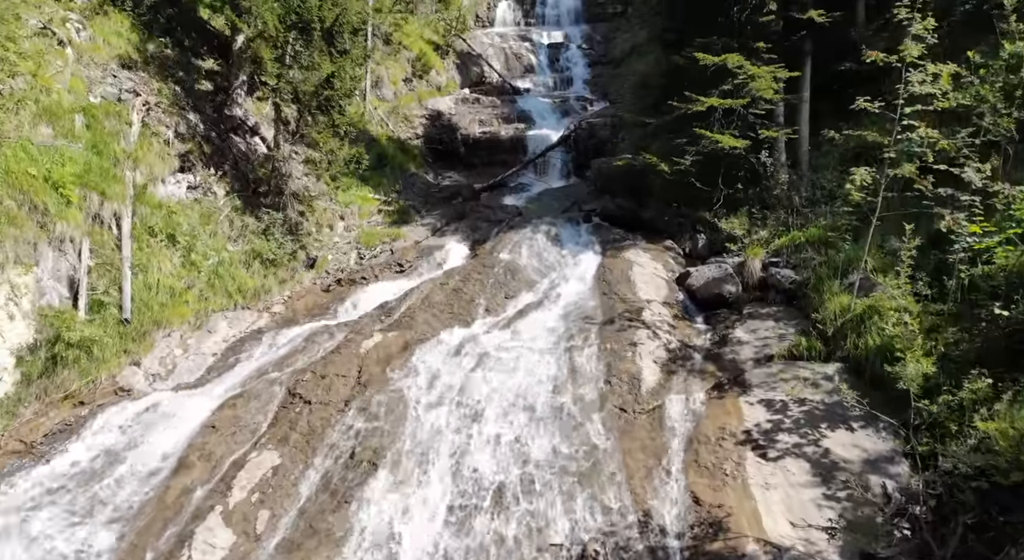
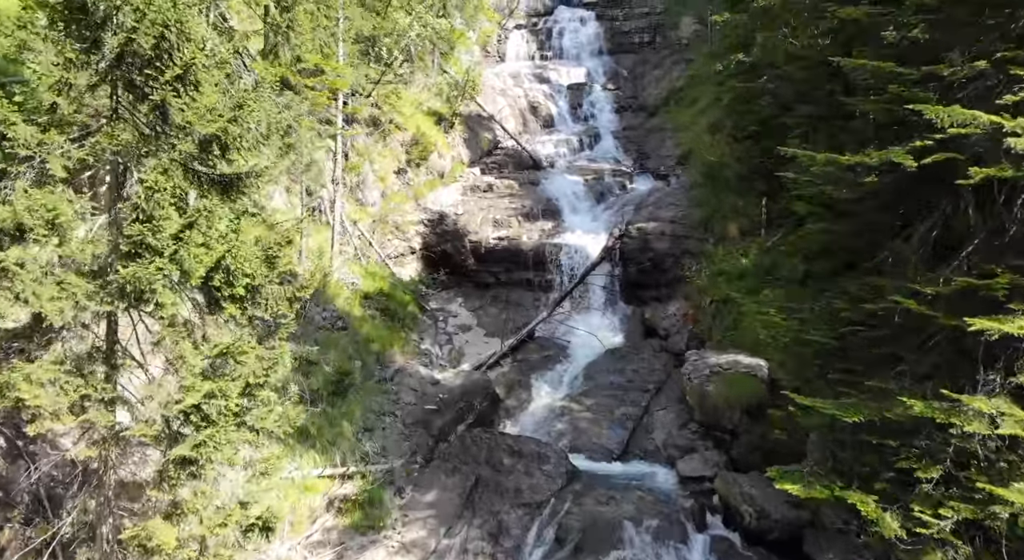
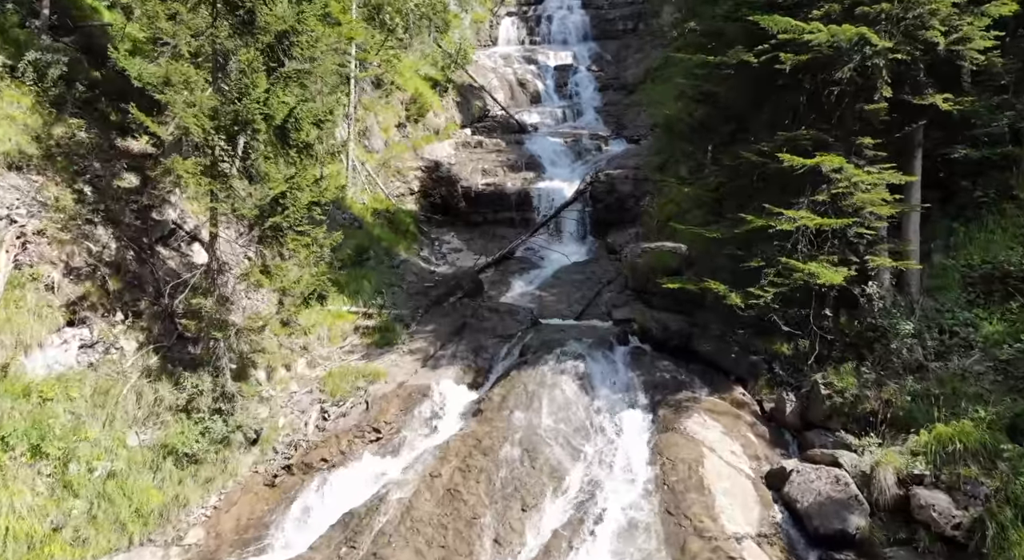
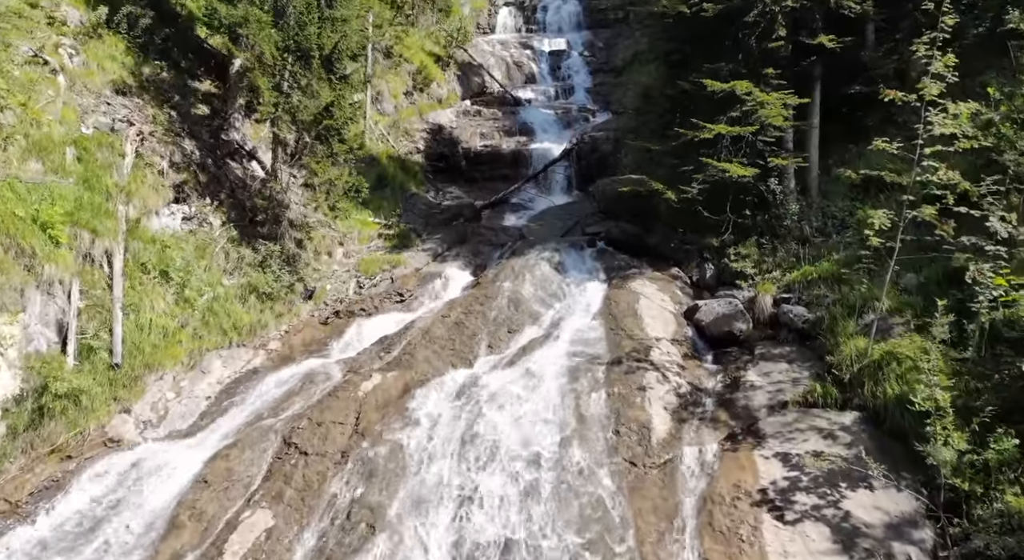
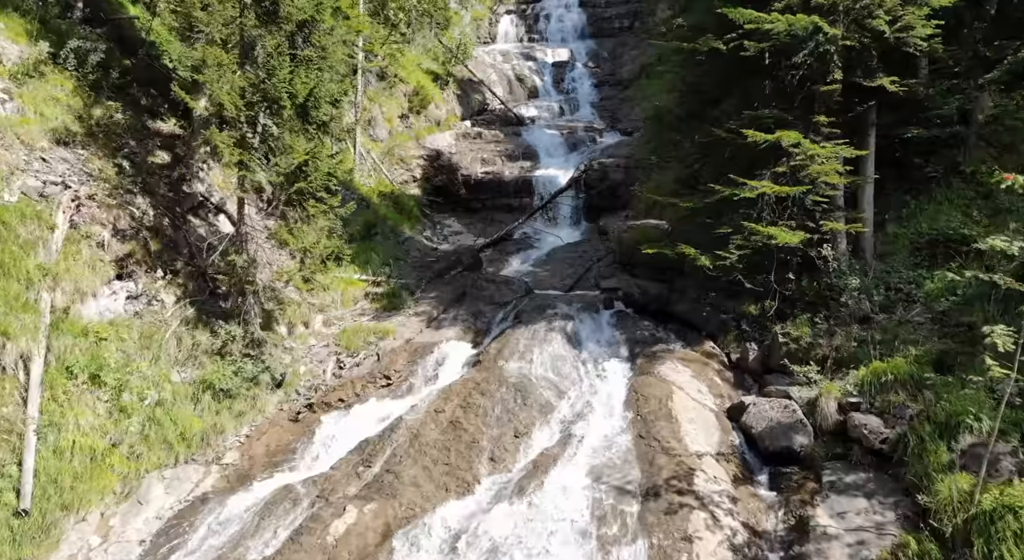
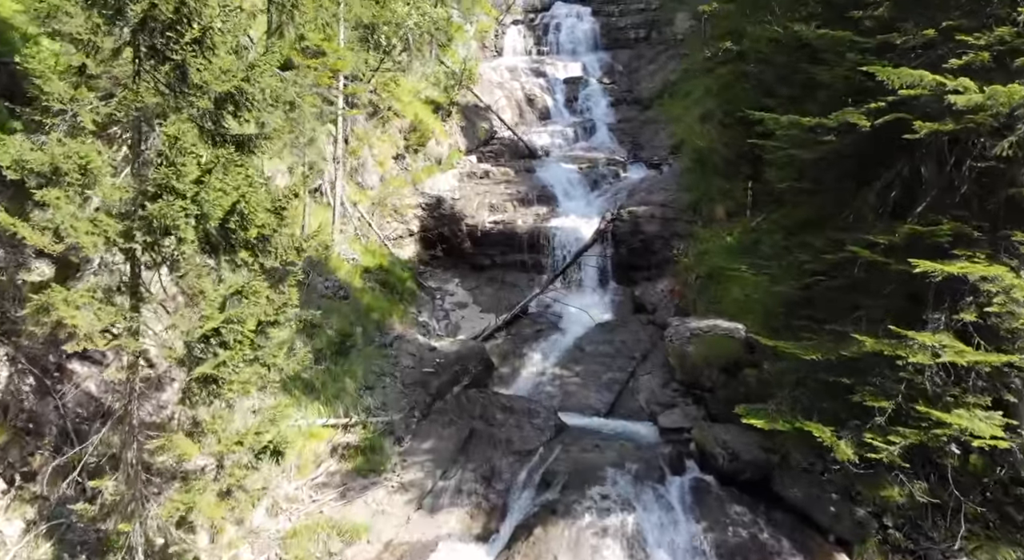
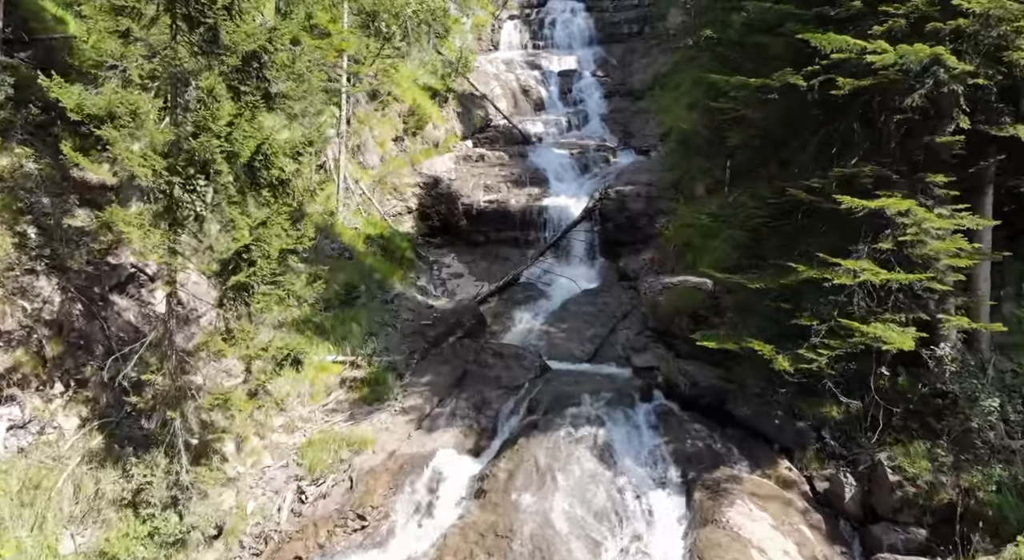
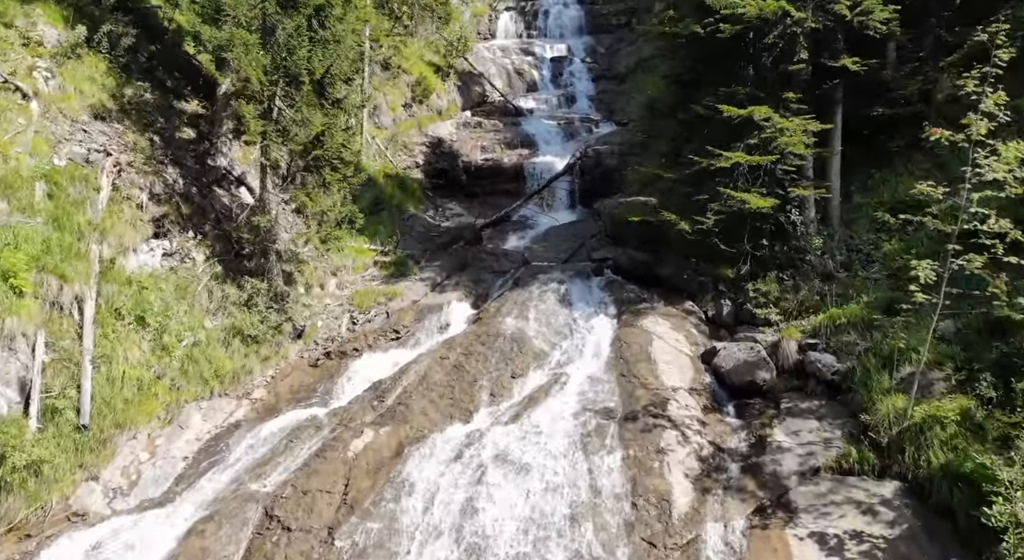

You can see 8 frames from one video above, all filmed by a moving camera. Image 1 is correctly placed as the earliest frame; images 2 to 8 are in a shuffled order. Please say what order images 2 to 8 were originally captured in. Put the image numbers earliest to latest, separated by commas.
4, 8, 5, 3, 7, 6, 2
